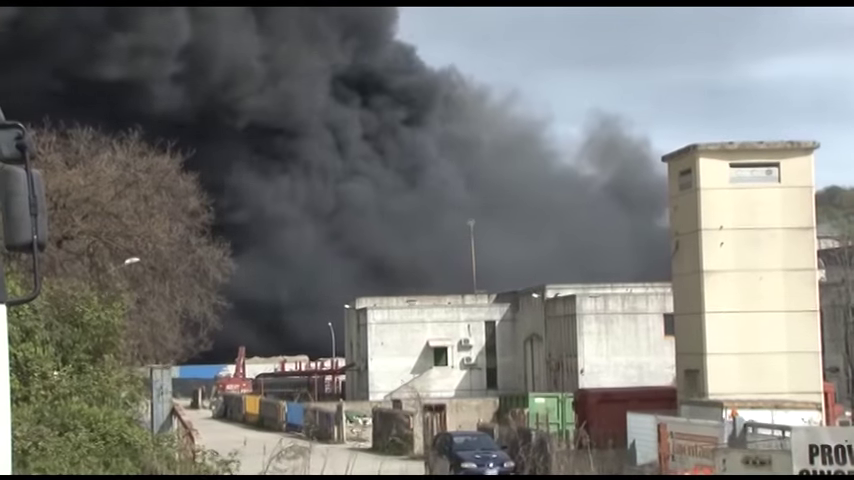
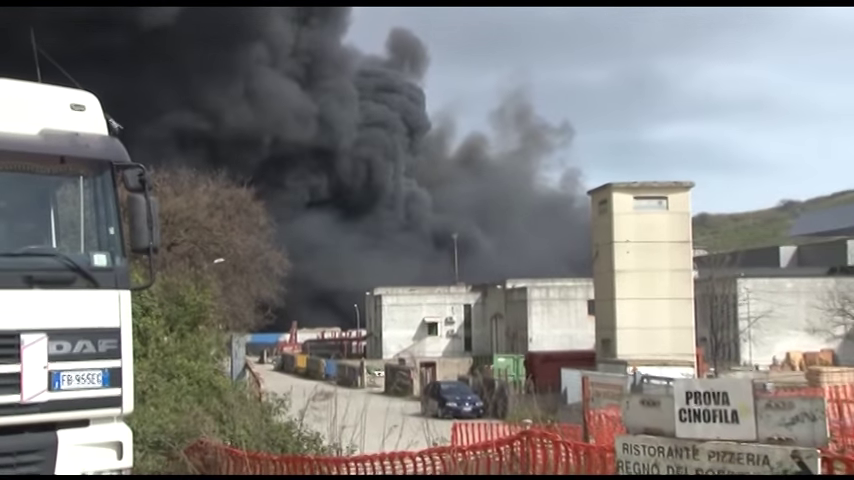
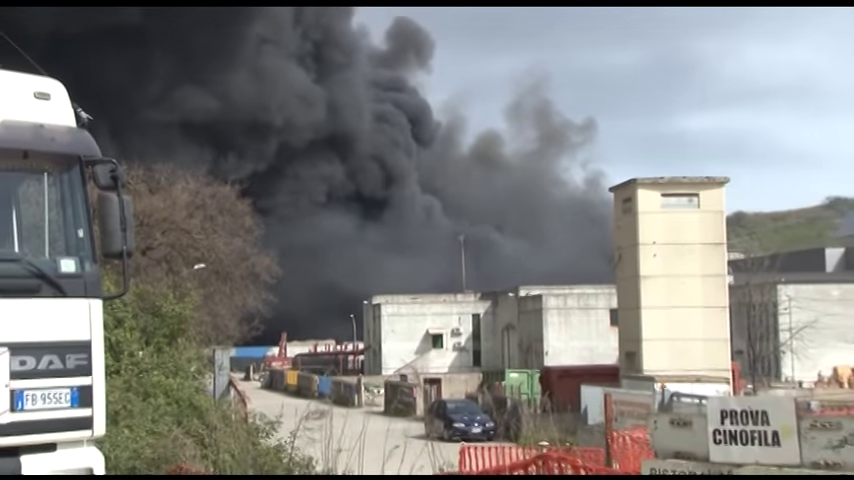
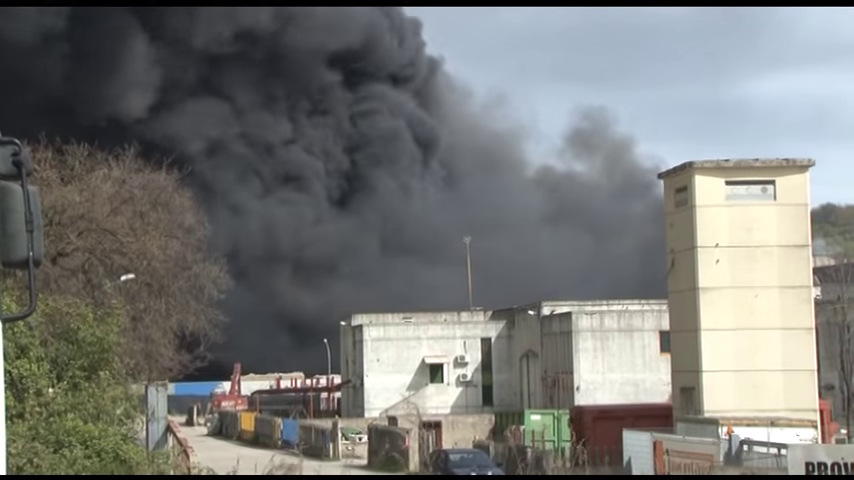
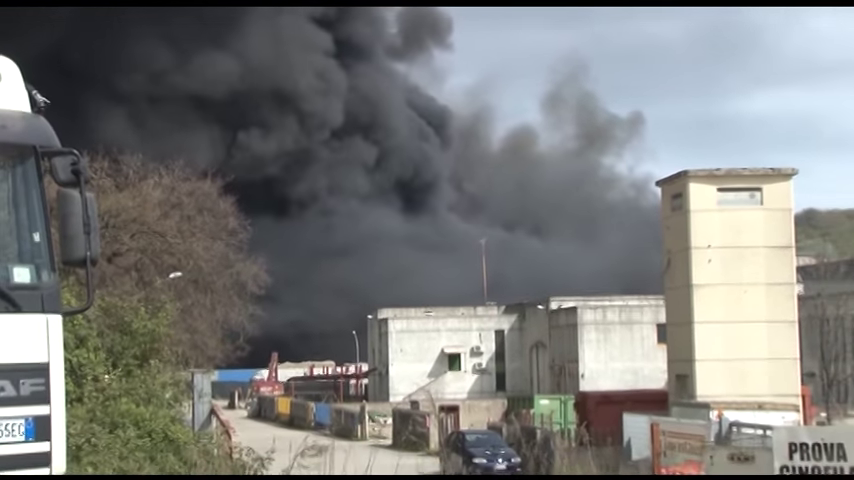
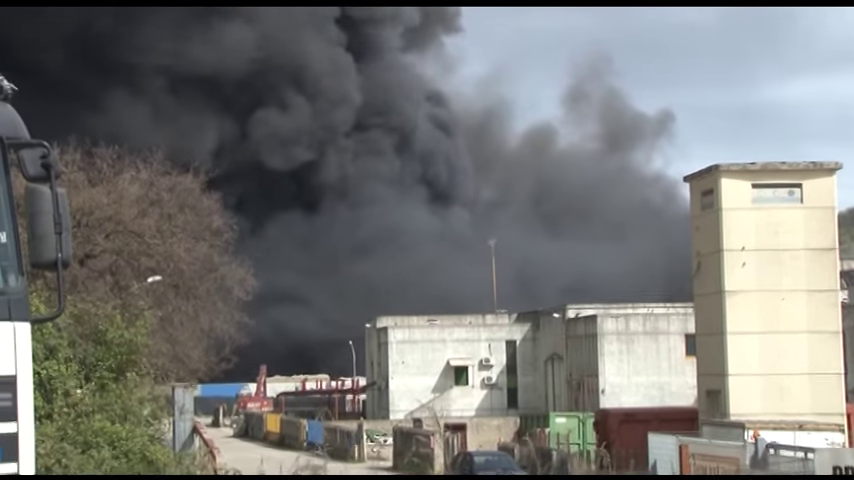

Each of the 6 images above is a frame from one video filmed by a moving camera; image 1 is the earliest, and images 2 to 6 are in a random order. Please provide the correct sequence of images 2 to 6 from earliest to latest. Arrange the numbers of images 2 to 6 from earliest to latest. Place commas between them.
4, 6, 5, 3, 2
